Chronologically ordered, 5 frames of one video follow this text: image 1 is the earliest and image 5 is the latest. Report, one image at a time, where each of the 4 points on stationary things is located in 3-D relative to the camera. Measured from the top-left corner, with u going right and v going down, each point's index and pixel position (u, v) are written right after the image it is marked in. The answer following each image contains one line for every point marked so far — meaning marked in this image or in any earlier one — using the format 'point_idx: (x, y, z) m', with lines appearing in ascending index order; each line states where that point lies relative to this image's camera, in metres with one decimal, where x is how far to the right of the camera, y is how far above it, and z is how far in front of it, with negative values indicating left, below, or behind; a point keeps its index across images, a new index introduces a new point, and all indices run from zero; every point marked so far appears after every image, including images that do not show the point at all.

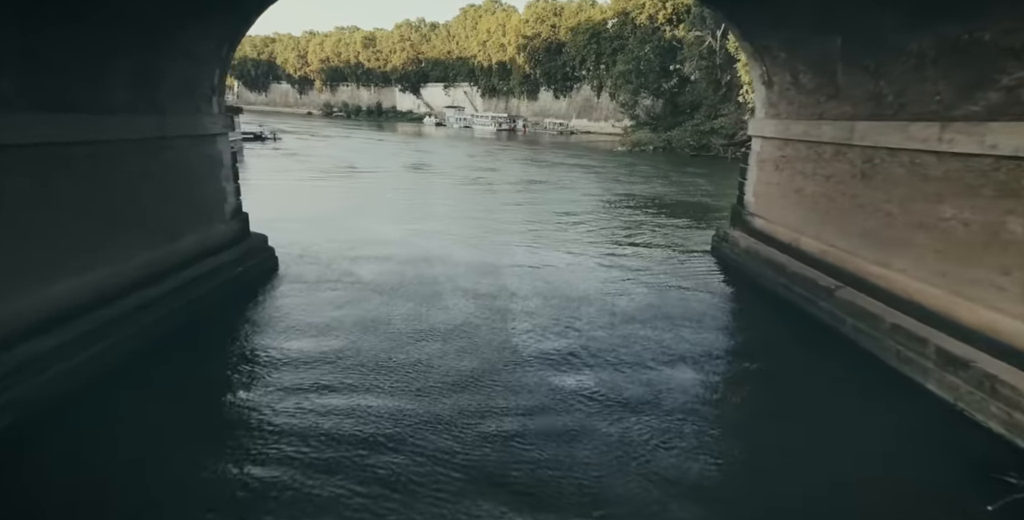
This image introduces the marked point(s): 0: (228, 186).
0: (-4.2, +1.1, +8.8) m
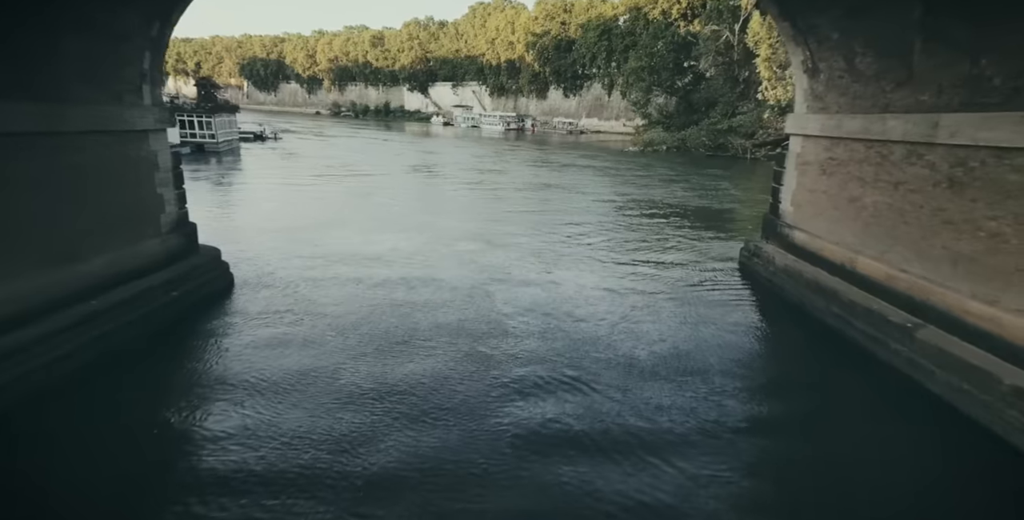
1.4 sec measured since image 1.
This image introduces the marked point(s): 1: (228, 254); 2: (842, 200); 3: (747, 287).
0: (-4.3, +0.8, +7.5) m
1: (-4.8, -0.1, +10.6) m
2: (+3.8, +0.7, +7.1) m
3: (+3.5, -0.4, +9.3) m
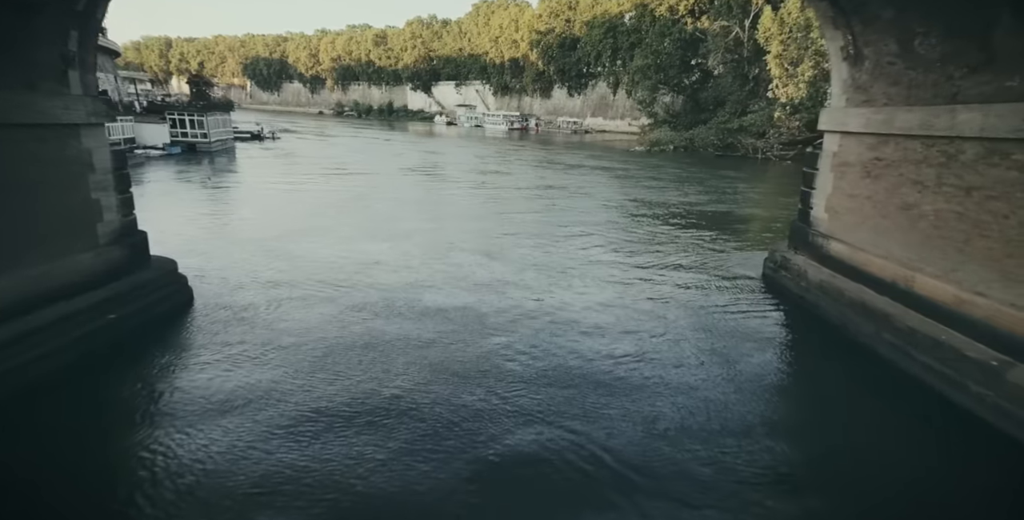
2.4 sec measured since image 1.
0: (-4.3, +0.7, +6.5) m
1: (-4.8, -0.2, +9.6) m
2: (+3.8, +0.5, +6.1) m
3: (+3.5, -0.6, +8.2) m
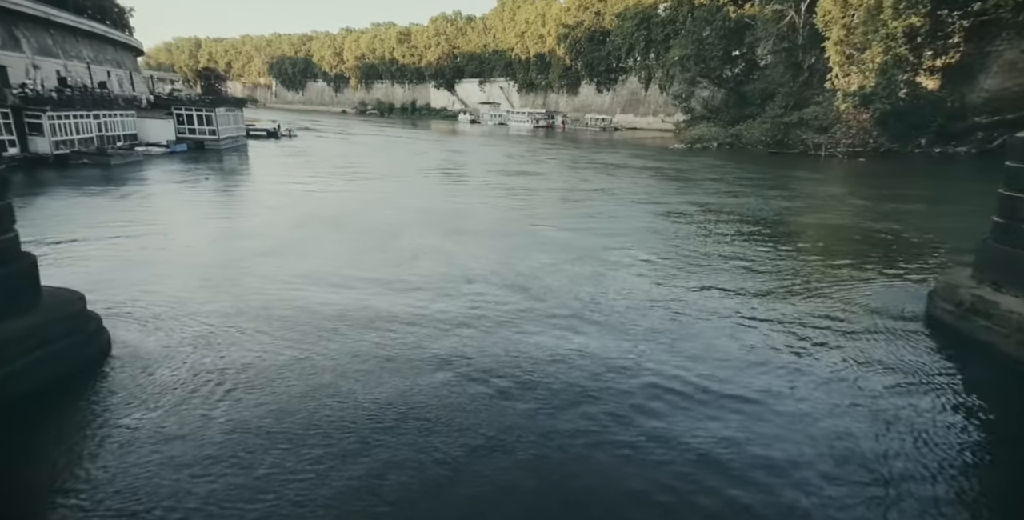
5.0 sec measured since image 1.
0: (-3.8, +0.3, +4.1) m
1: (-4.2, -0.6, +7.1) m
2: (+4.2, +0.2, +3.3) m
3: (+4.0, -0.9, +5.5) m
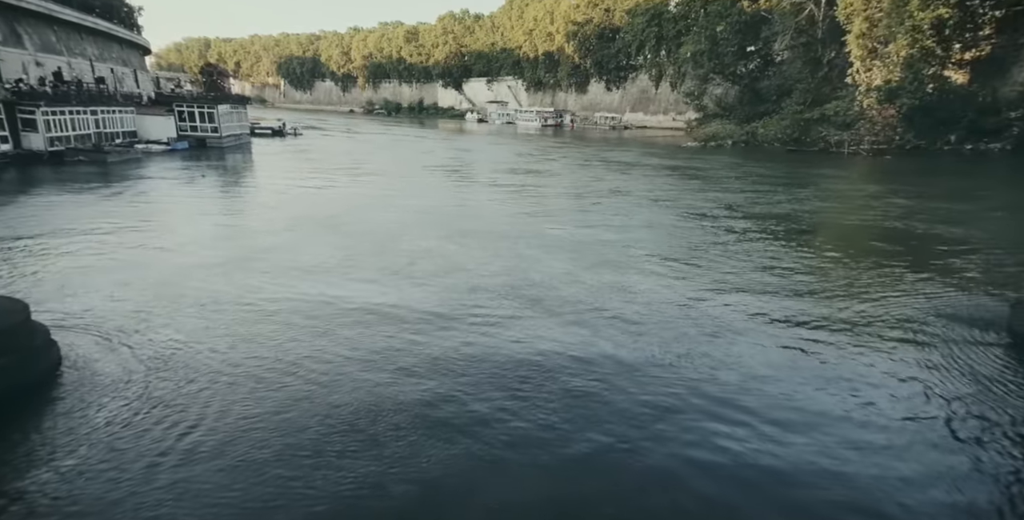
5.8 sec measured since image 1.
0: (-3.7, +0.3, +3.3) m
1: (-4.0, -0.6, +6.3) m
2: (+4.3, +0.1, +2.4) m
3: (+4.2, -1.0, +4.6) m
